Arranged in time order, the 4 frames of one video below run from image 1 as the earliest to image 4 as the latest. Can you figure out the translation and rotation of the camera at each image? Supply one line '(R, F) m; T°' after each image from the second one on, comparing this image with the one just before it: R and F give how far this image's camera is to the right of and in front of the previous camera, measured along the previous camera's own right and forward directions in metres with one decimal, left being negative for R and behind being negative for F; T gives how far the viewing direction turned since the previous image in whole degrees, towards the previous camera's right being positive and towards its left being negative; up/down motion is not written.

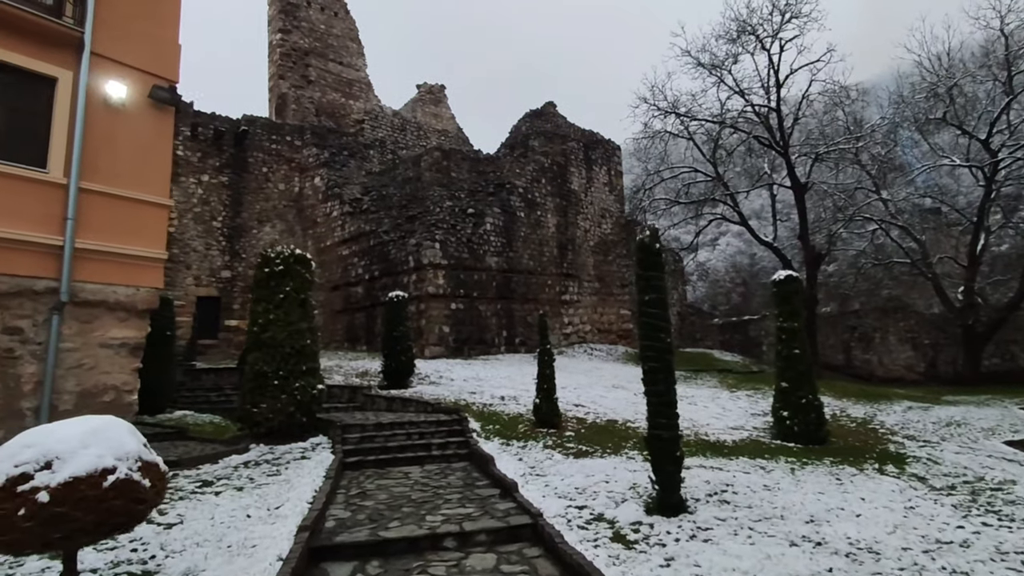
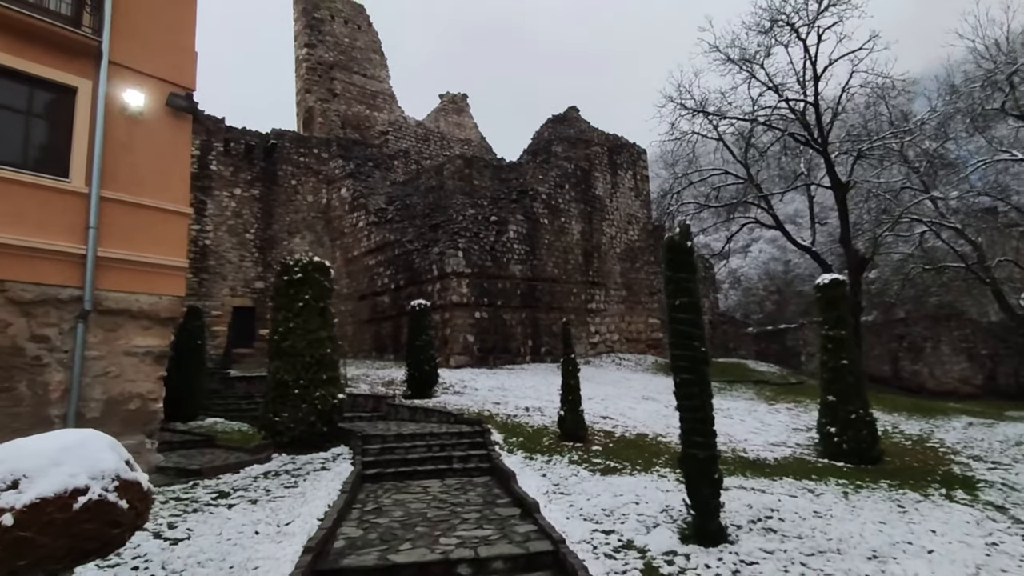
(+0.1, +0.4) m; -3°
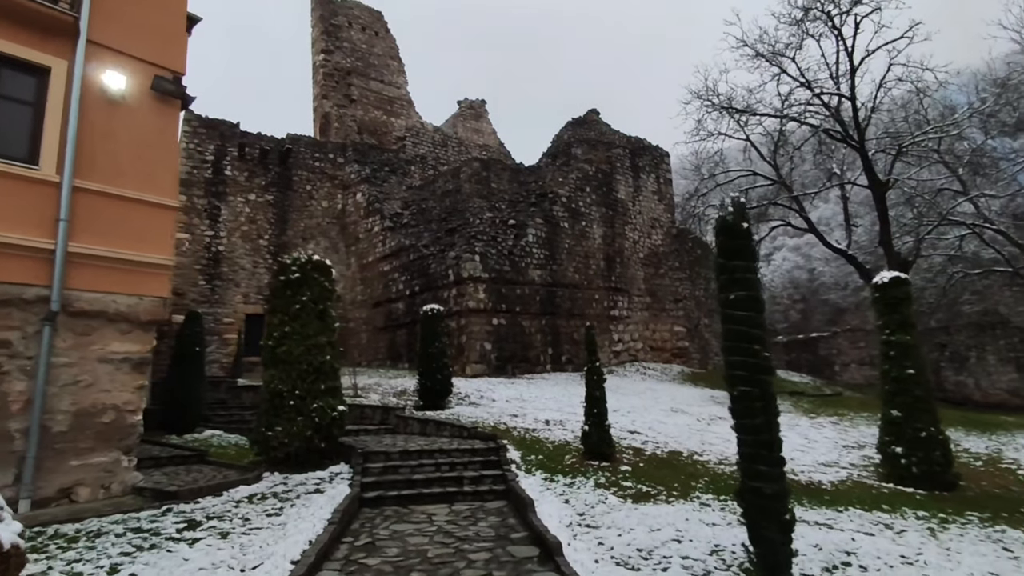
(0.0, +0.8) m; -2°
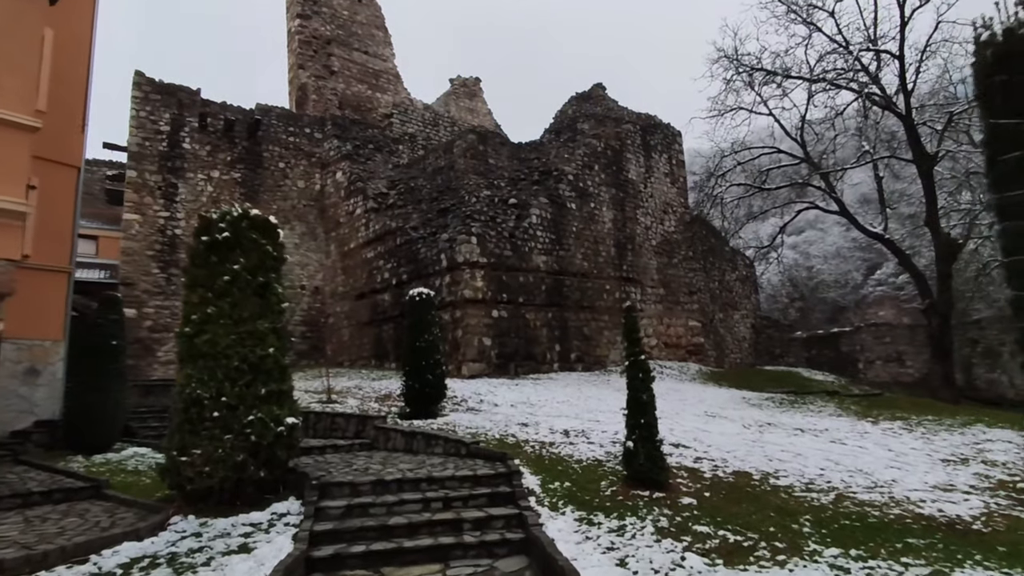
(-0.2, +2.1) m; +1°
